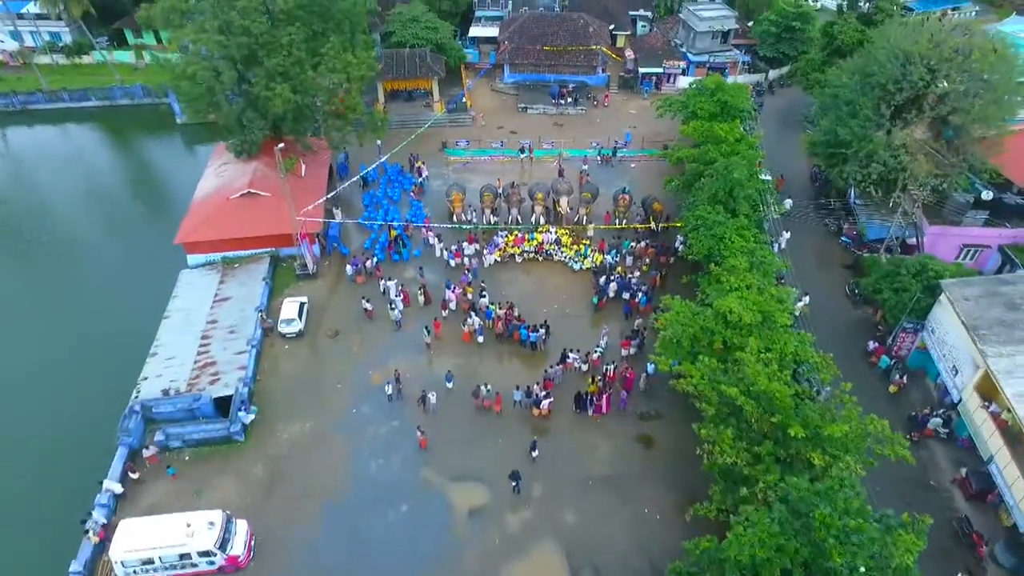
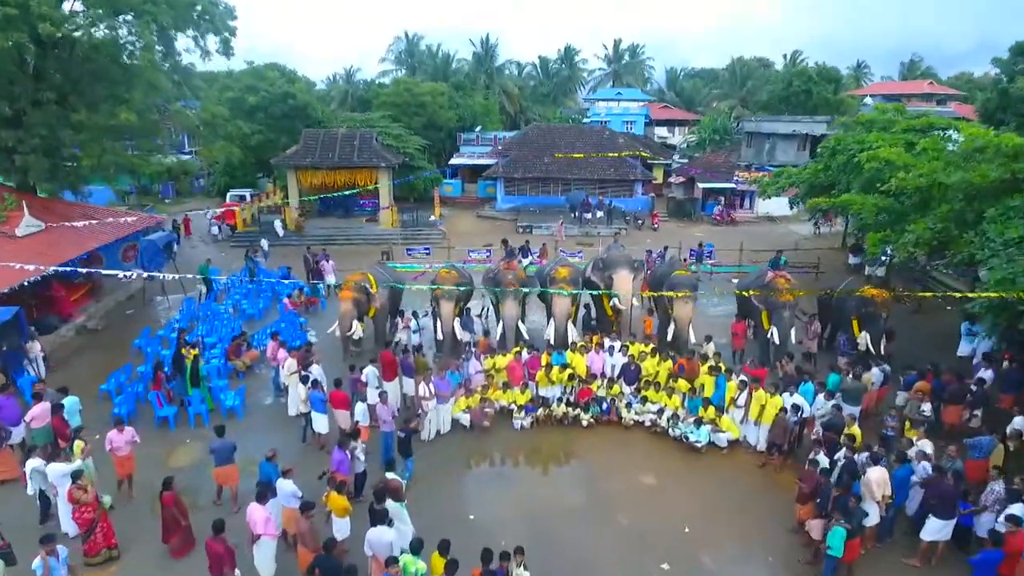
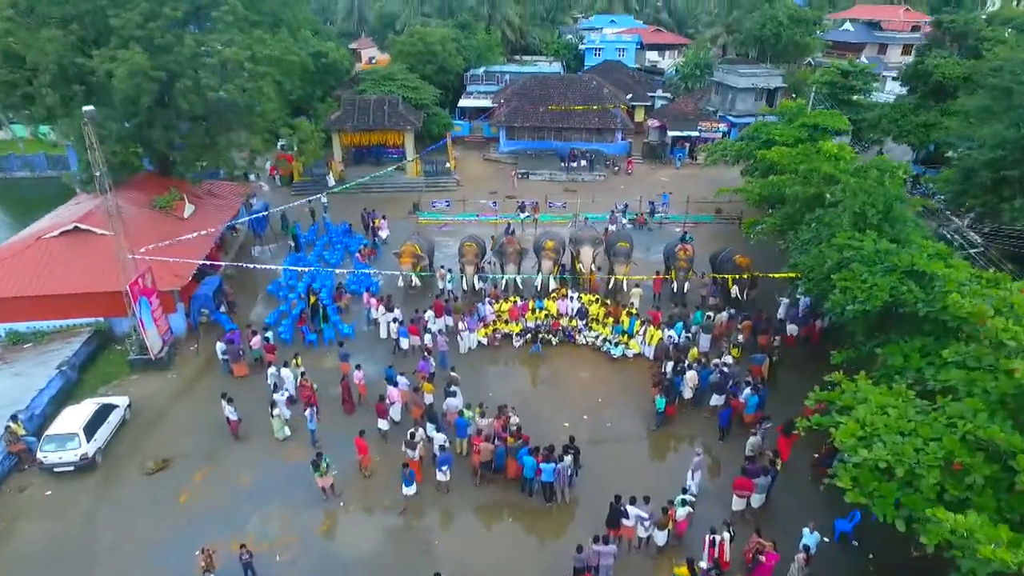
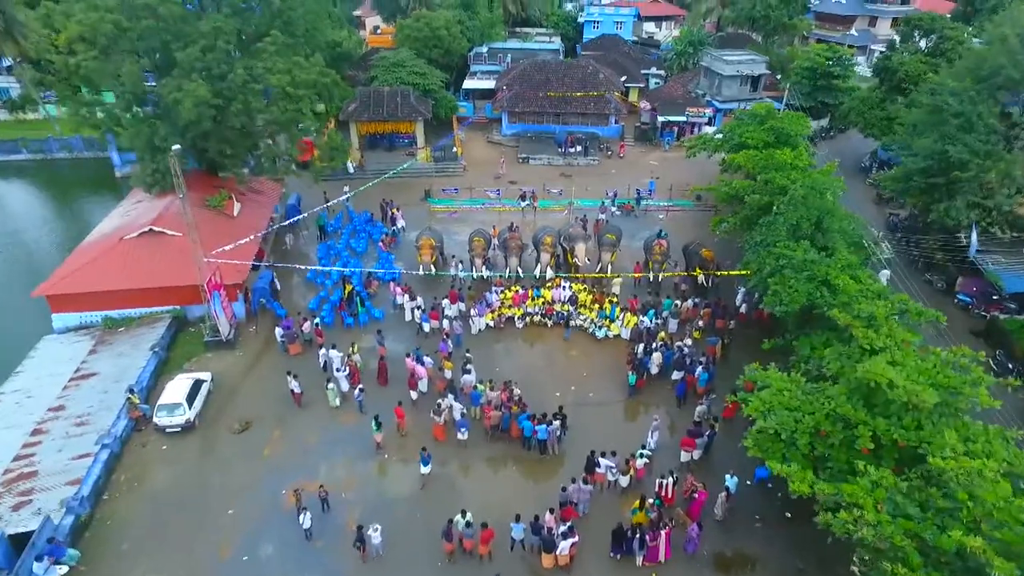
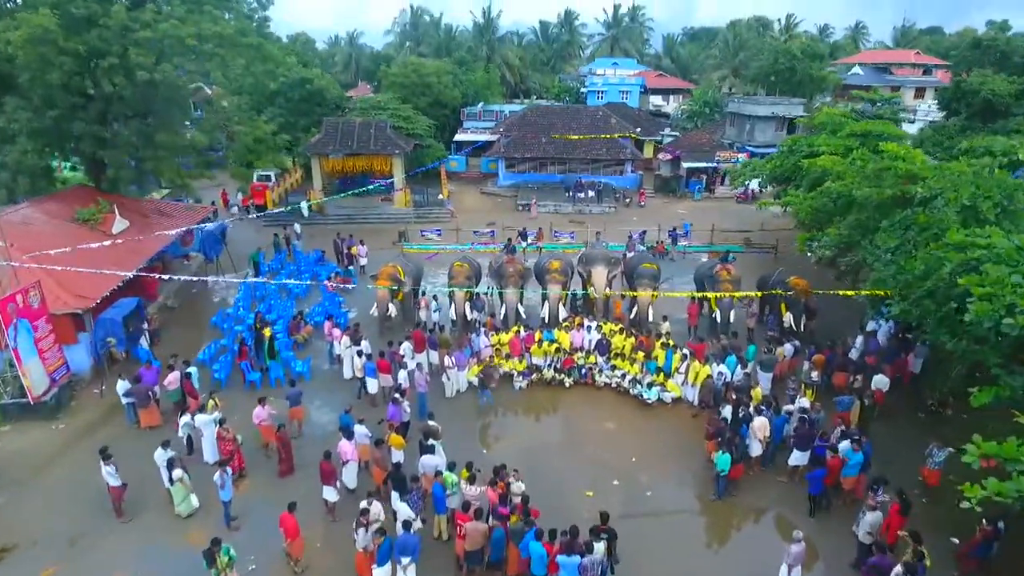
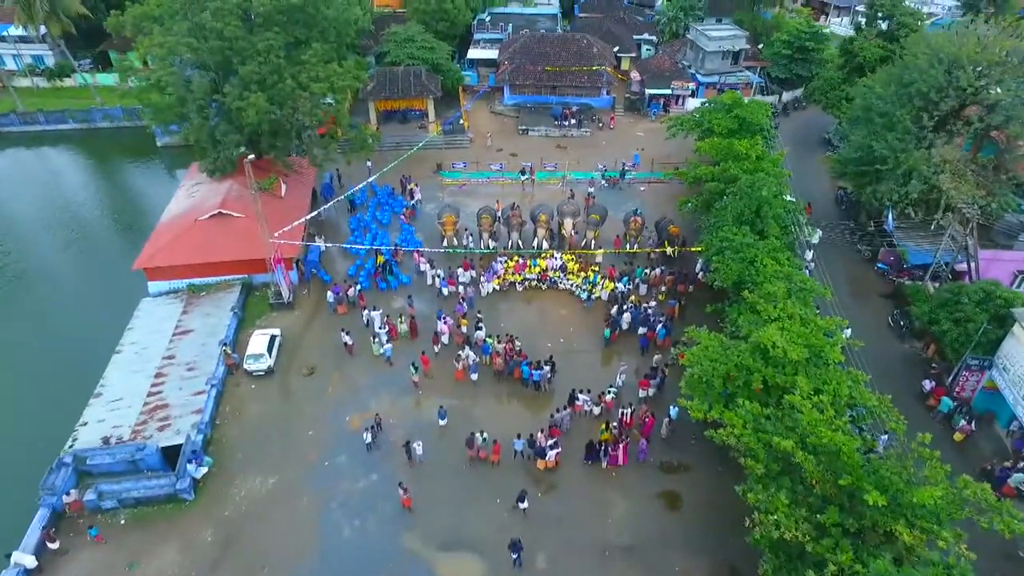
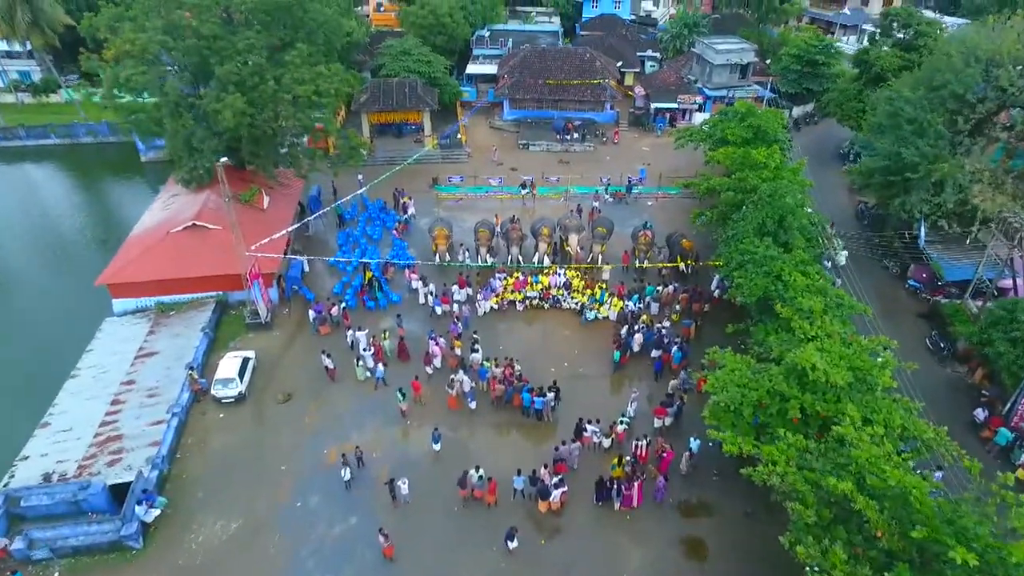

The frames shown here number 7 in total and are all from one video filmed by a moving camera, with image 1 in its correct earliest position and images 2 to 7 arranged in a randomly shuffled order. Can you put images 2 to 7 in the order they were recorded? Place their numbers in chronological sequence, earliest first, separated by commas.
6, 7, 4, 3, 5, 2
